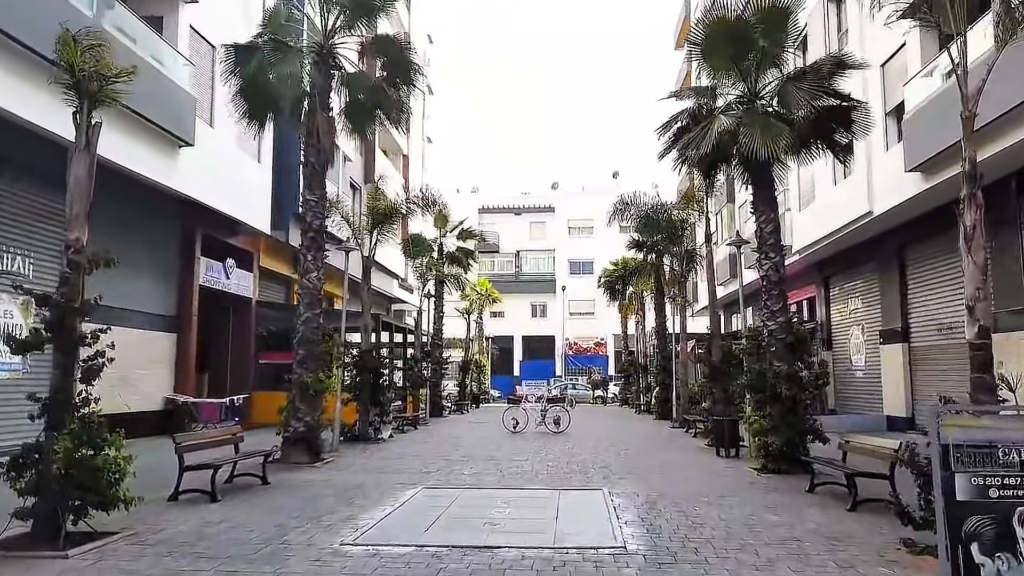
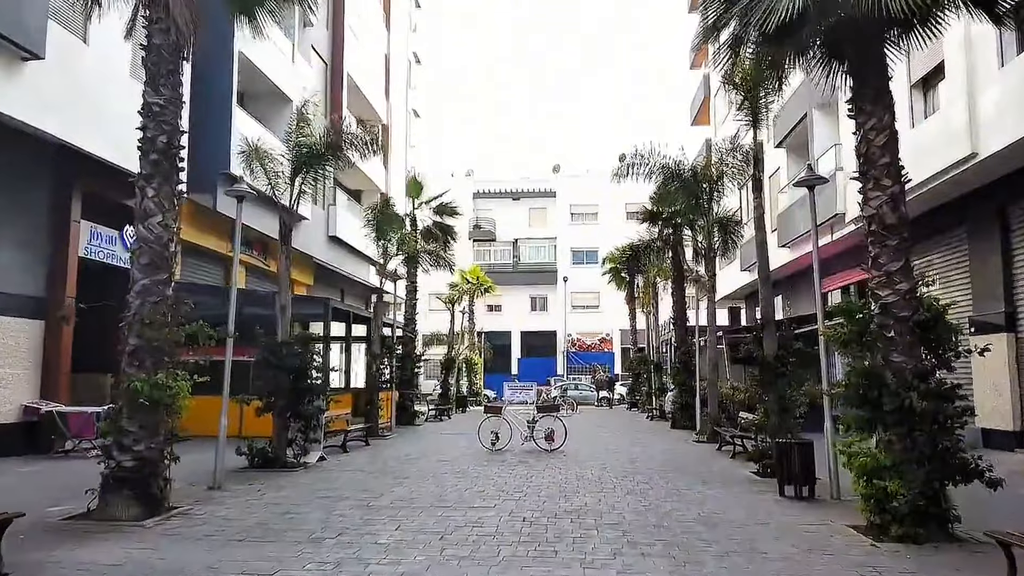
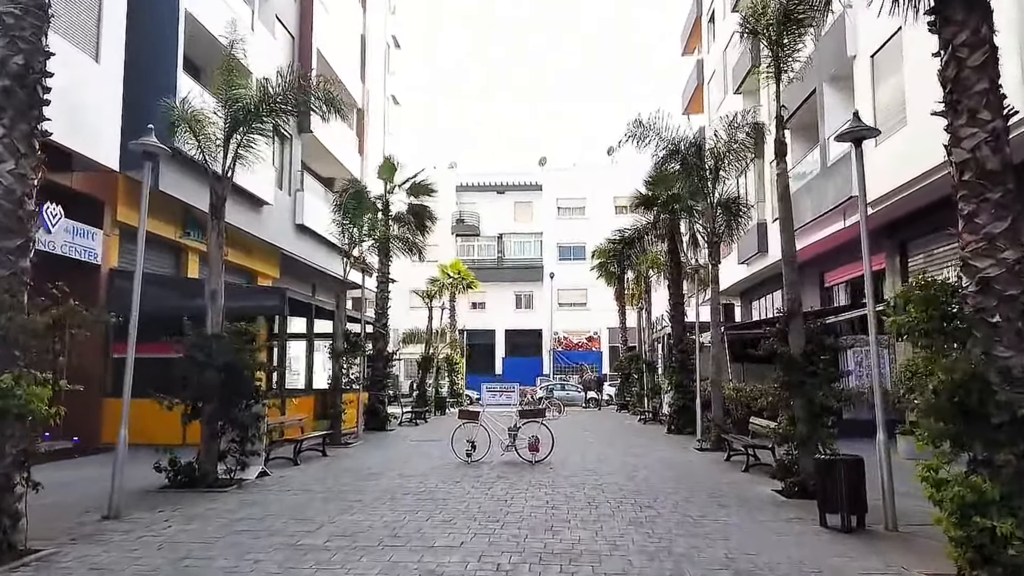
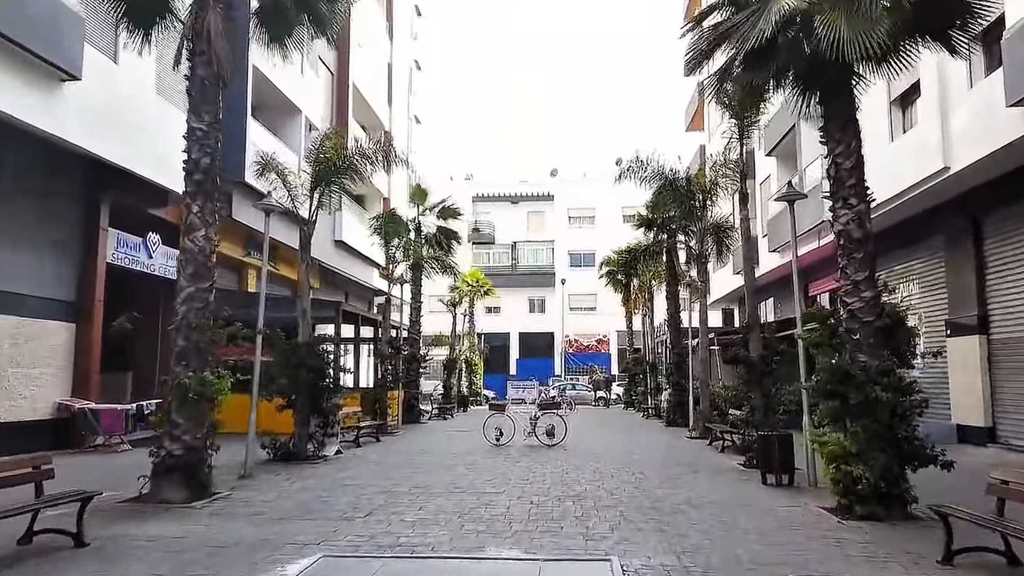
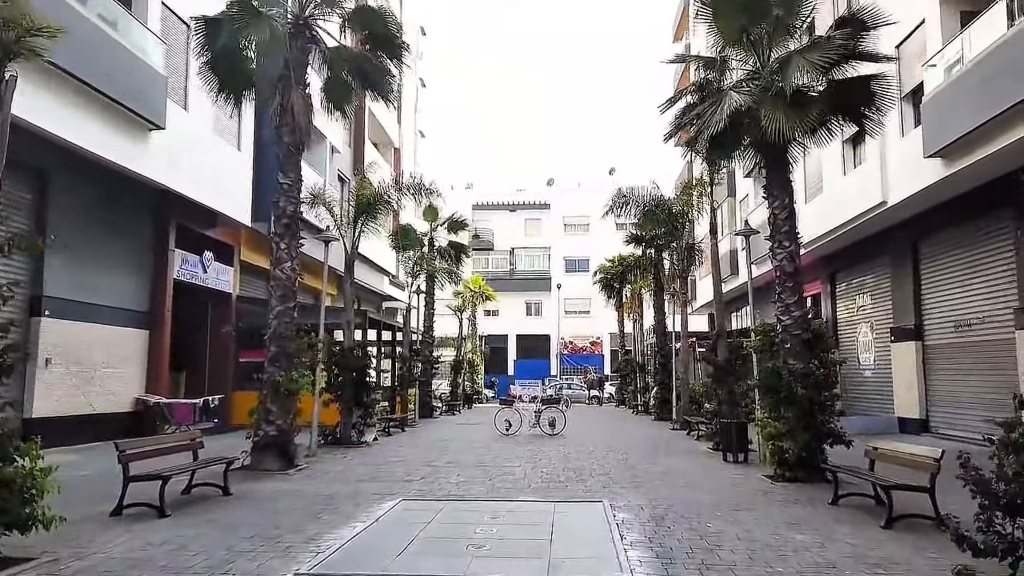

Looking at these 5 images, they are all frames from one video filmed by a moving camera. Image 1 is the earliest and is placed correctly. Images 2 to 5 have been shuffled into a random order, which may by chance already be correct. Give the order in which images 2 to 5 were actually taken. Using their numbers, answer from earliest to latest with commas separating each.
5, 4, 2, 3
